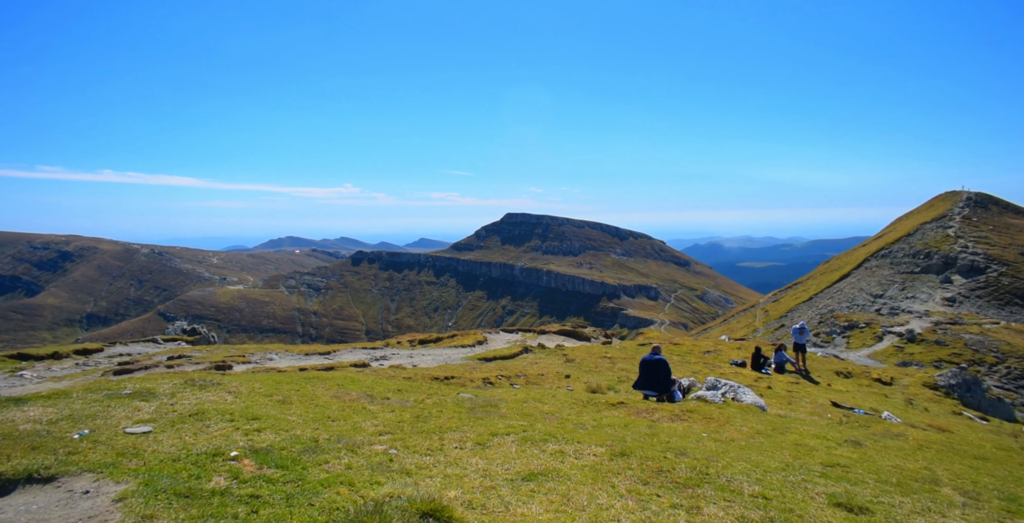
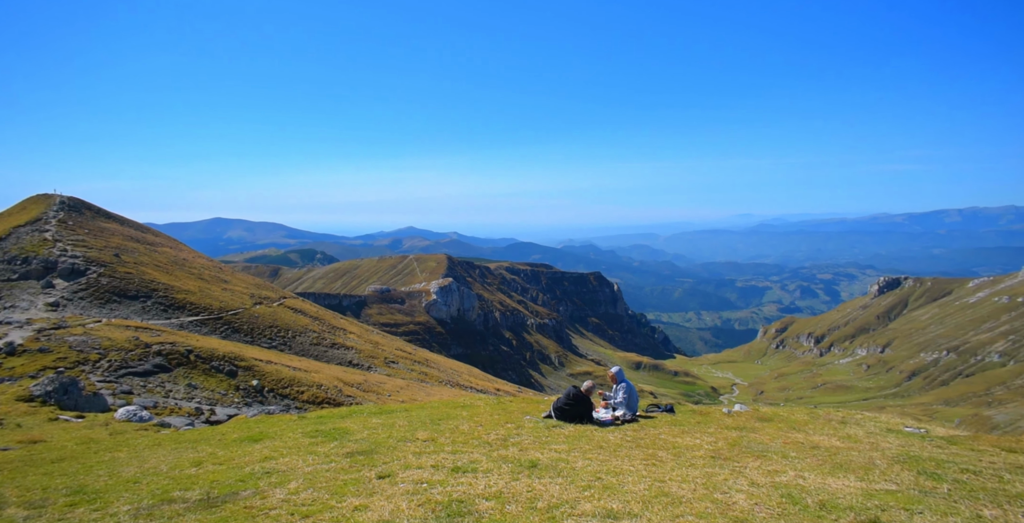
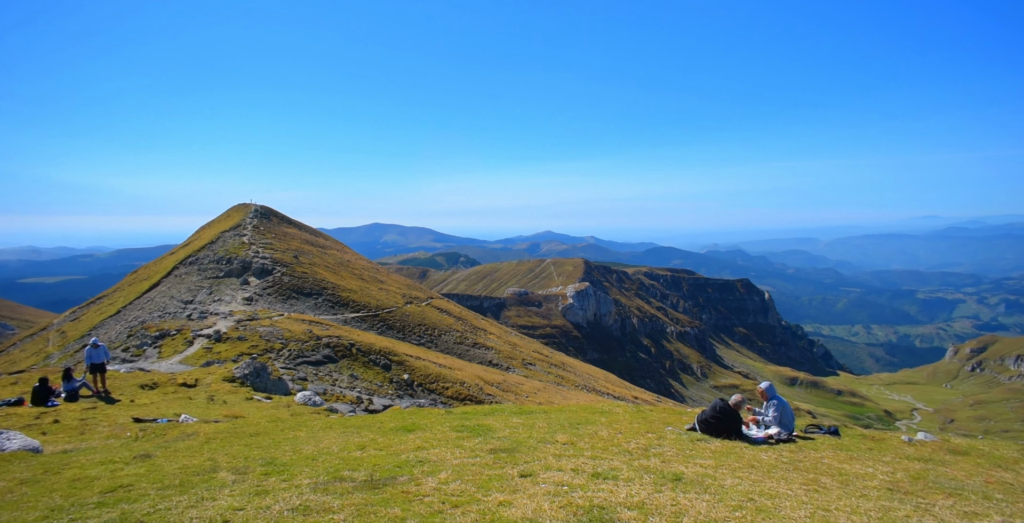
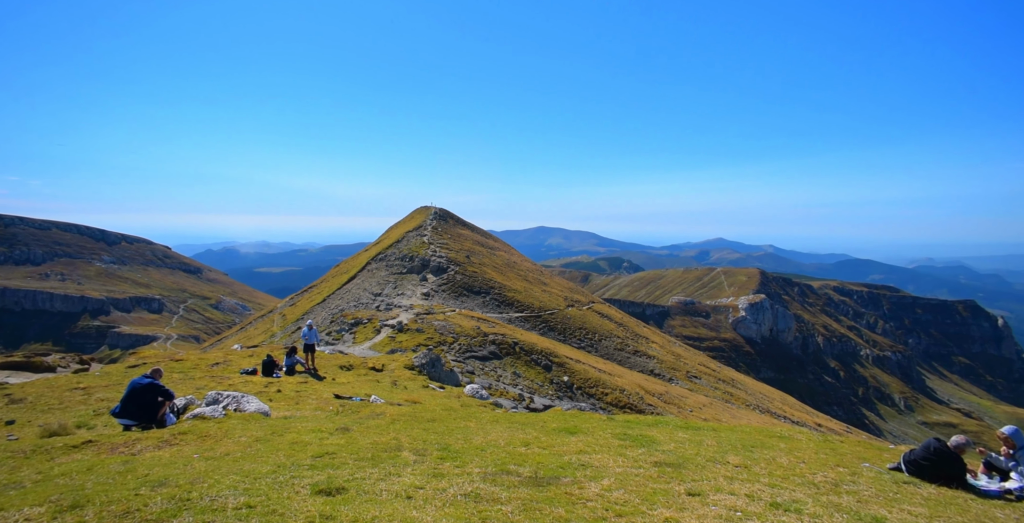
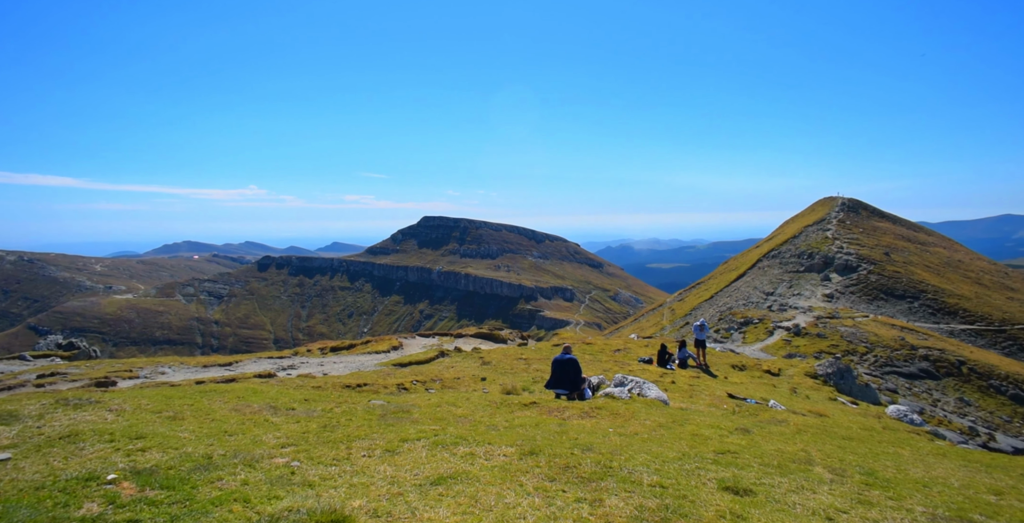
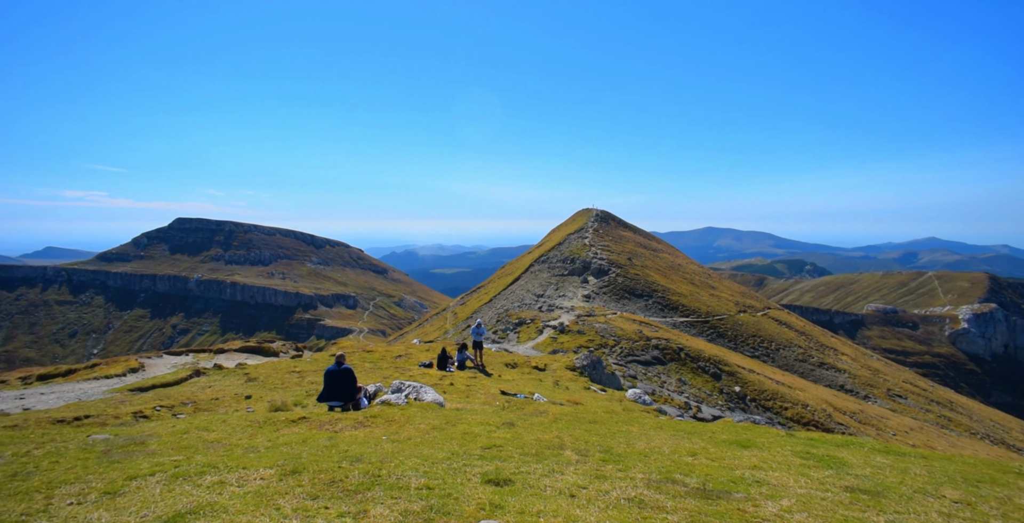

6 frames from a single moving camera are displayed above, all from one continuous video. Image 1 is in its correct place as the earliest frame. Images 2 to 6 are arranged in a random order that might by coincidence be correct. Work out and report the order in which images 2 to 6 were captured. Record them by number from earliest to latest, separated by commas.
5, 6, 4, 3, 2
